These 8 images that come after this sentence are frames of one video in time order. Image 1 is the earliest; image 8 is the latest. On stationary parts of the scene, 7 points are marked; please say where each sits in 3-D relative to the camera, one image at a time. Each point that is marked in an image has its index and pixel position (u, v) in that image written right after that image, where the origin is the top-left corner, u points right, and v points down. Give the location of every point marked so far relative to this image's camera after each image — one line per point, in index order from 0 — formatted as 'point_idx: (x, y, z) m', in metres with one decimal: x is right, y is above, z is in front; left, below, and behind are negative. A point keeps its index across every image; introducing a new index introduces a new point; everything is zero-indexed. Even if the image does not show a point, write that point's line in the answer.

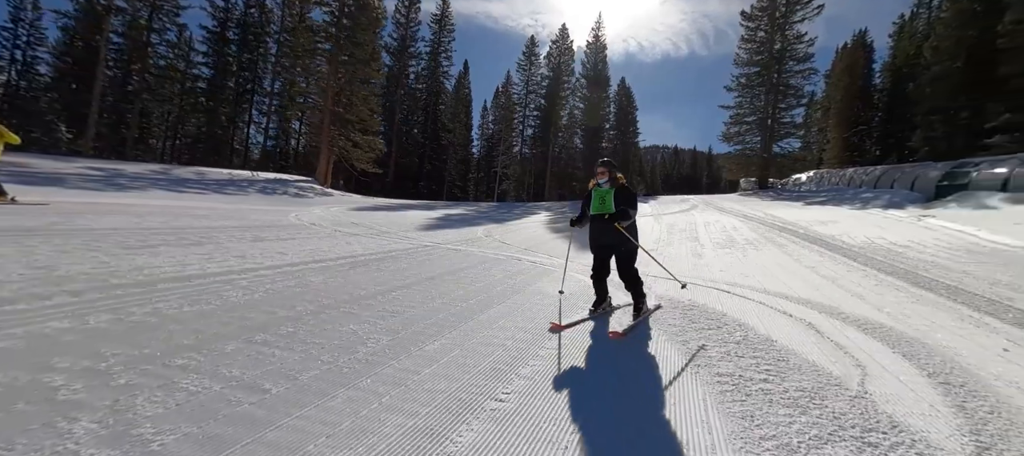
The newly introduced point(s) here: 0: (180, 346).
0: (-2.9, -0.8, +3.5) m
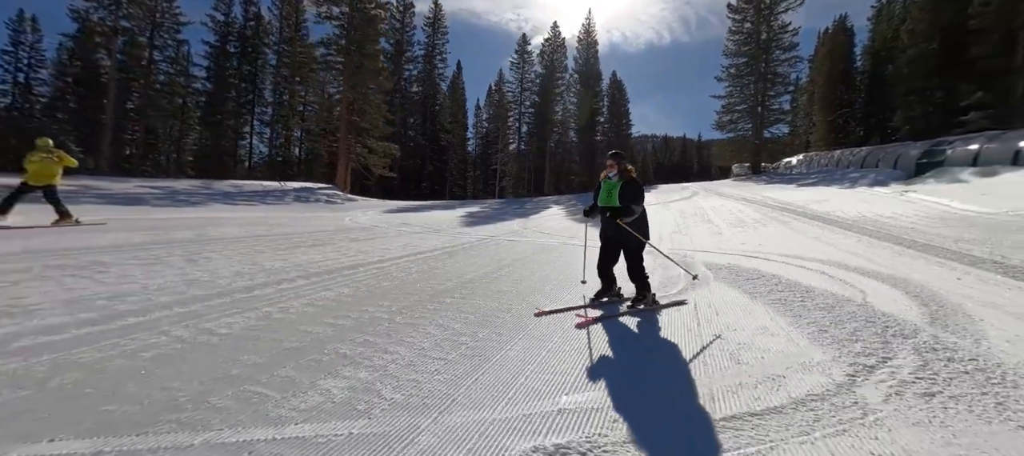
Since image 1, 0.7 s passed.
0: (-1.3, -0.7, +5.3) m
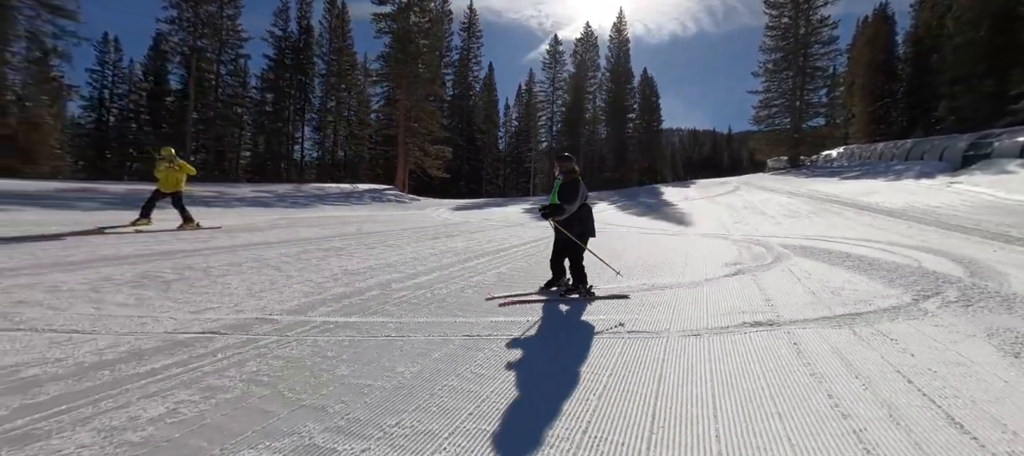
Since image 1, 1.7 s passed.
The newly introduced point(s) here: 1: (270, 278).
0: (+1.2, -0.5, +7.4) m
1: (-3.2, -0.6, +5.2) m
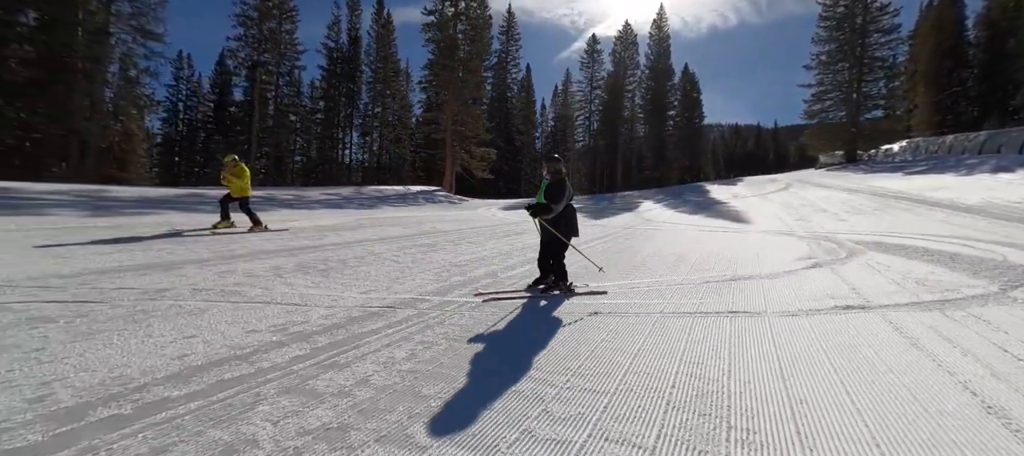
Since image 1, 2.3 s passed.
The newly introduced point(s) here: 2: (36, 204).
0: (+2.7, -0.4, +7.9) m
1: (-1.8, -0.6, +6.1) m
2: (-9.9, +0.5, +8.4) m
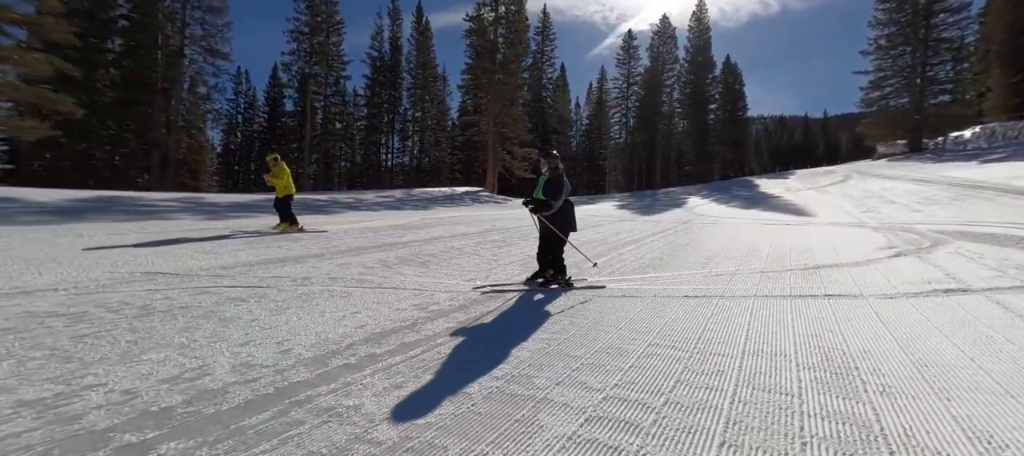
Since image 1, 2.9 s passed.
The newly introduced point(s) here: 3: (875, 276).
0: (+4.1, -0.3, +8.1) m
1: (-0.5, -0.5, +6.7) m
2: (-8.4, +0.4, +9.6) m
3: (+4.5, -0.6, +5.0) m
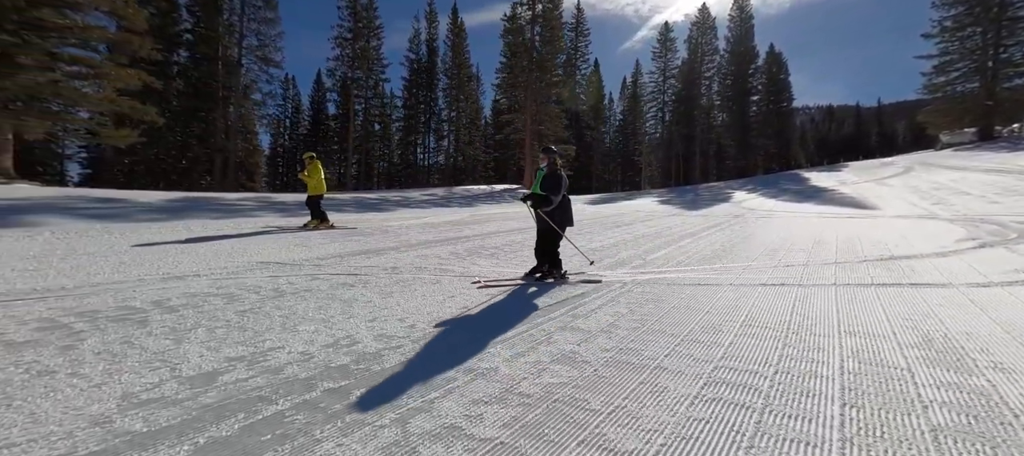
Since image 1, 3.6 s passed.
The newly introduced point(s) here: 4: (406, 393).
0: (+5.3, -0.2, +8.0) m
1: (+0.6, -0.4, +7.0) m
2: (-7.1, +0.5, +10.5) m
3: (+5.5, -0.5, +5.0) m
4: (-0.6, -0.9, +2.2) m
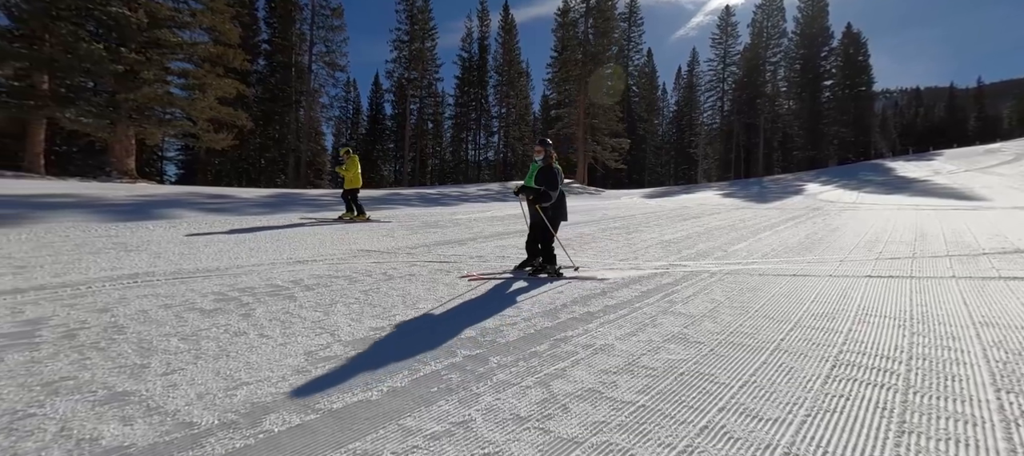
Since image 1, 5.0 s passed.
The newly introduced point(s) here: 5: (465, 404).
0: (+6.6, 0.0, +7.5) m
1: (+1.8, -0.3, +7.1) m
2: (-5.3, +0.7, +11.4) m
3: (+6.5, -0.4, +4.5) m
4: (+0.2, -0.8, +2.4) m
5: (-0.2, -0.8, +1.9) m
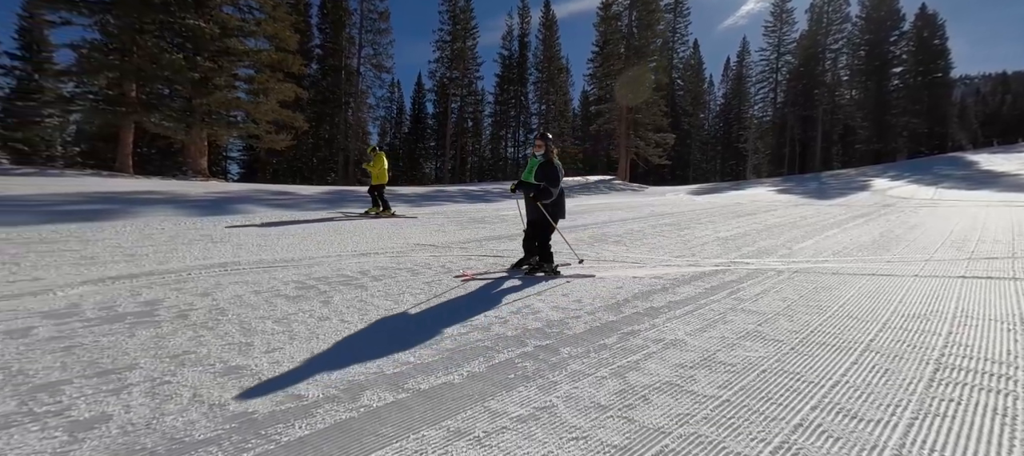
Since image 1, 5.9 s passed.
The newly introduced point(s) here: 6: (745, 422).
0: (+7.5, 0.0, +6.9) m
1: (+2.7, -0.2, +6.9) m
2: (-4.0, +0.8, +11.9) m
3: (+7.1, -0.4, +3.9) m
4: (+0.6, -0.8, +2.4) m
5: (+0.2, -0.8, +2.0) m
6: (+1.0, -0.8, +1.7) m
